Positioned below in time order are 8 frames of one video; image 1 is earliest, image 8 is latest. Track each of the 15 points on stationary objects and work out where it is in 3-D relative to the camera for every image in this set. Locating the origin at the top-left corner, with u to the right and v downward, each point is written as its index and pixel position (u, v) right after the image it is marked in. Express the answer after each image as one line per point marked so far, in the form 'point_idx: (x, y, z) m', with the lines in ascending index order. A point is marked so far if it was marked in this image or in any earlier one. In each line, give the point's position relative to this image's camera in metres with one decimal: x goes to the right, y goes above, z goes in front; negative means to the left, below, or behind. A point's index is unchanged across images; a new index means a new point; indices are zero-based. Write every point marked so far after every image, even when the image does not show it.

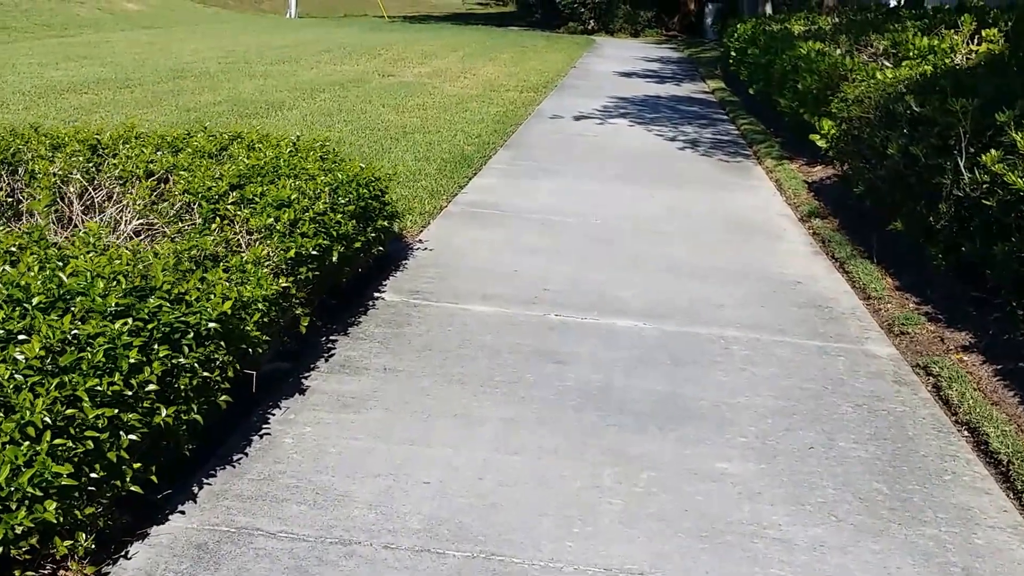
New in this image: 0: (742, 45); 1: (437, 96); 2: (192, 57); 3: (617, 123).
0: (+2.0, +2.1, +15.9) m
1: (-0.5, +1.3, +12.9) m
2: (-3.0, +2.1, +16.7) m
3: (+0.7, +1.1, +12.5) m
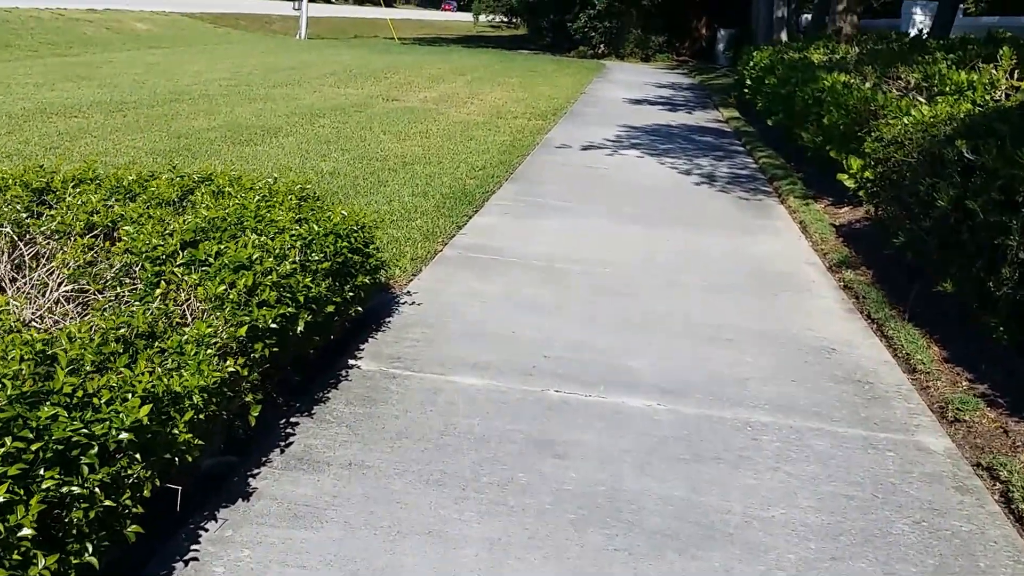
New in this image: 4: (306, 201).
0: (+2.0, +1.8, +15.2) m
1: (-0.5, +1.1, +12.3) m
2: (-2.9, +1.8, +16.1) m
3: (+0.7, +0.9, +11.8) m
4: (-0.5, +0.2, +4.7) m
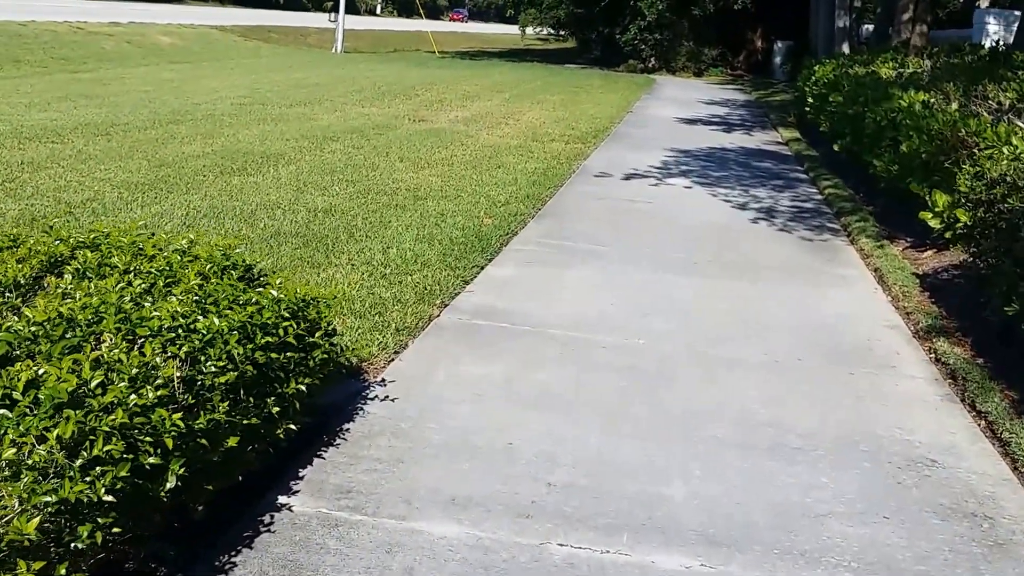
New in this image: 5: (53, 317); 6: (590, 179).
0: (+2.3, +1.5, +14.0) m
1: (-0.3, +0.8, +11.1) m
2: (-2.6, +1.5, +15.0) m
3: (+0.9, +0.6, +10.6) m
4: (-0.5, 0.0, +3.5) m
5: (-0.7, -0.1, +2.7) m
6: (+0.4, +0.6, +10.1) m
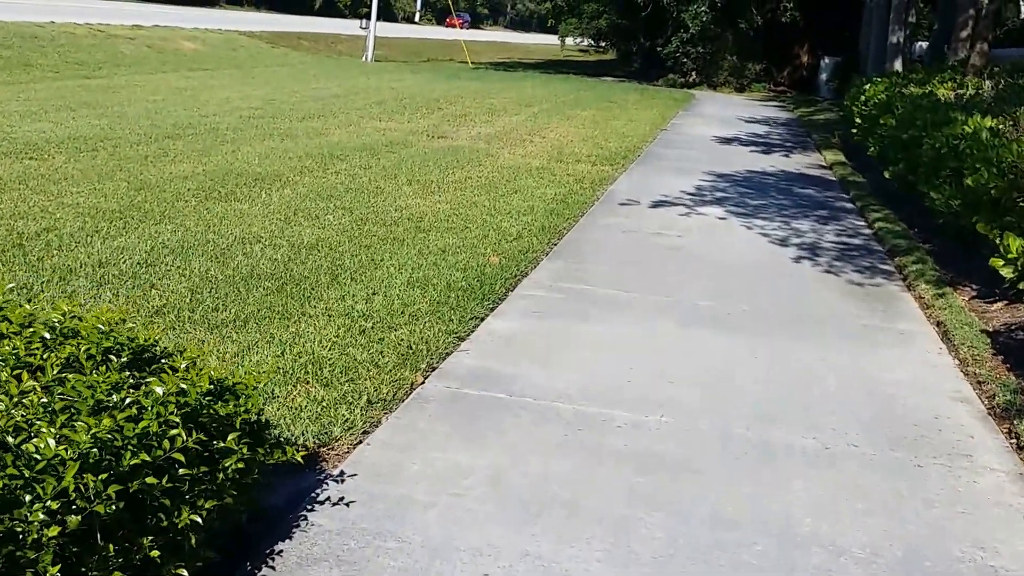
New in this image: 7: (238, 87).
0: (+2.5, +1.3, +13.2) m
1: (-0.1, +0.6, +10.3) m
2: (-2.3, +1.4, +14.3) m
3: (+1.1, +0.4, +9.8) m
4: (-0.6, -0.1, +2.7) m
5: (-0.7, -0.2, +1.9) m
6: (+0.5, +0.4, +9.3) m
7: (-2.9, +2.2, +19.5) m
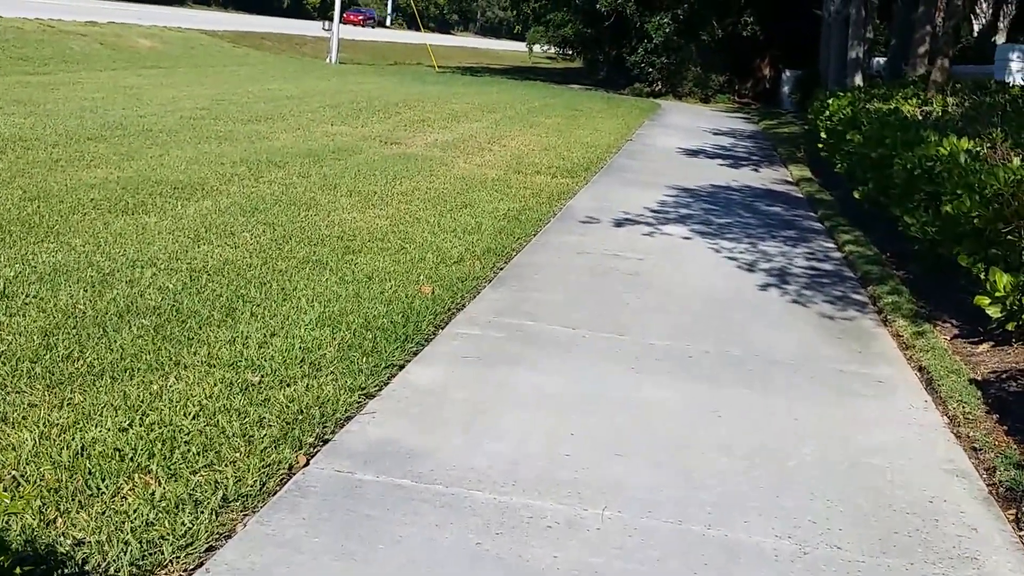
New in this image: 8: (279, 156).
0: (+2.2, +1.1, +12.4) m
1: (-0.4, +0.5, +9.5) m
2: (-2.7, +1.3, +13.4) m
3: (+0.8, +0.3, +9.0) m
4: (-0.7, -0.2, +1.9) m
5: (-0.9, -0.3, +1.0) m
6: (+0.3, +0.3, +8.5) m
7: (-3.3, +2.1, +18.6) m
8: (-1.4, +0.8, +10.9) m
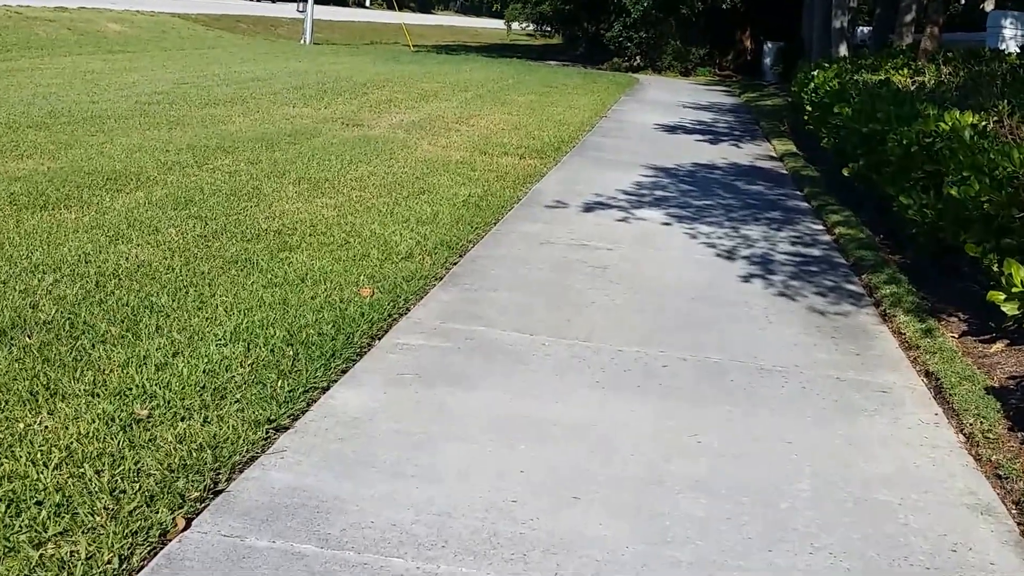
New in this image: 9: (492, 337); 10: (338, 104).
0: (+2.0, +1.2, +11.7) m
1: (-0.6, +0.5, +8.8) m
2: (-2.9, +1.3, +12.6) m
3: (+0.6, +0.3, +8.3) m
4: (-0.8, -0.3, +1.2) m
5: (-1.0, -0.3, +0.3) m
6: (+0.1, +0.3, +7.8) m
7: (-3.6, +2.2, +17.8) m
8: (-1.6, +0.9, +10.2) m
9: (-0.1, -0.1, +4.9) m
10: (-1.3, +1.4, +13.8) m
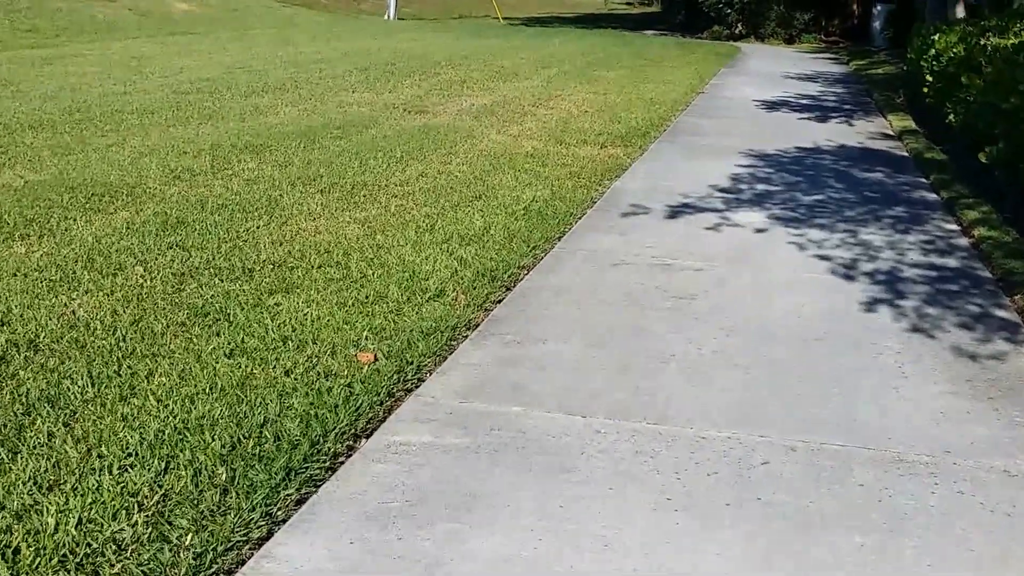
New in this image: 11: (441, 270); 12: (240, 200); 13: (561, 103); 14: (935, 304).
0: (+2.5, +1.2, +10.2) m
1: (-0.3, +0.5, +7.5) m
2: (-2.4, +1.2, +11.5) m
3: (+0.9, +0.3, +6.9) m
4: (-1.0, -0.5, -0.1) m
5: (-1.1, -0.6, -0.9) m
6: (+0.4, +0.2, +6.4) m
7: (-2.8, +2.2, +16.7) m
8: (-1.2, +0.8, +9.0) m
9: (0.0, -0.3, +3.6) m
10: (-0.8, +1.4, +12.5) m
11: (-0.2, +0.1, +5.2) m
12: (-1.0, +0.3, +6.4) m
13: (+0.3, +1.2, +11.4) m
14: (+1.3, 0.0, +5.4) m
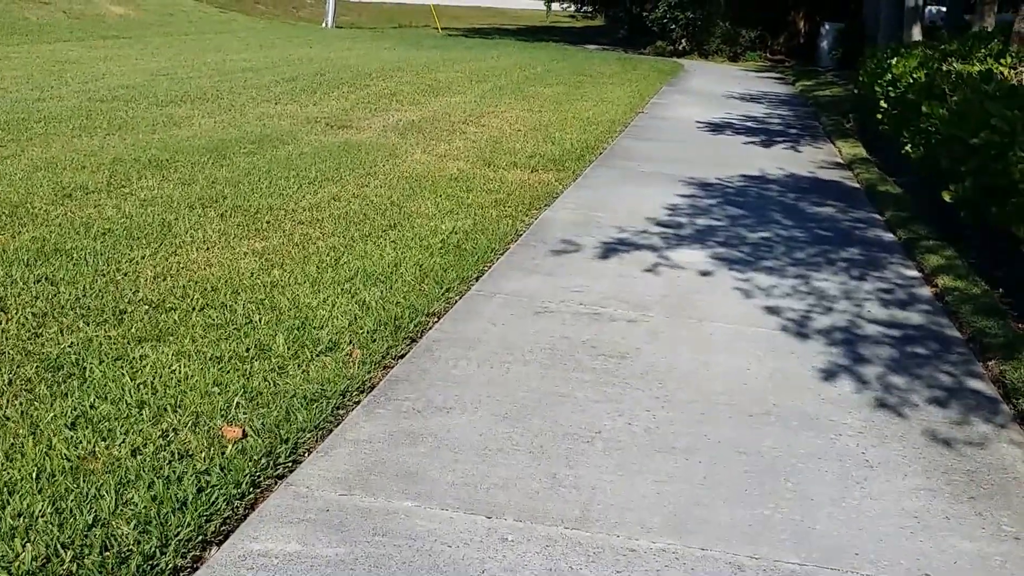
0: (+2.1, +1.0, +9.6) m
1: (-0.6, +0.3, +6.8) m
2: (-2.7, +1.1, +10.7) m
3: (+0.6, +0.1, +6.2) m
4: (-1.0, -0.5, -0.8) m
5: (-1.2, -0.6, -1.7) m
6: (+0.1, +0.1, +5.7) m
7: (-3.3, +2.0, +15.9) m
8: (-1.5, +0.7, +8.2) m
9: (-0.2, -0.4, +2.9) m
10: (-1.1, +1.2, +11.8) m
11: (-0.4, -0.1, +4.5) m
12: (-1.2, +0.2, +5.7) m
13: (-0.1, +1.0, +10.7) m
14: (+1.0, -0.2, +4.7) m
